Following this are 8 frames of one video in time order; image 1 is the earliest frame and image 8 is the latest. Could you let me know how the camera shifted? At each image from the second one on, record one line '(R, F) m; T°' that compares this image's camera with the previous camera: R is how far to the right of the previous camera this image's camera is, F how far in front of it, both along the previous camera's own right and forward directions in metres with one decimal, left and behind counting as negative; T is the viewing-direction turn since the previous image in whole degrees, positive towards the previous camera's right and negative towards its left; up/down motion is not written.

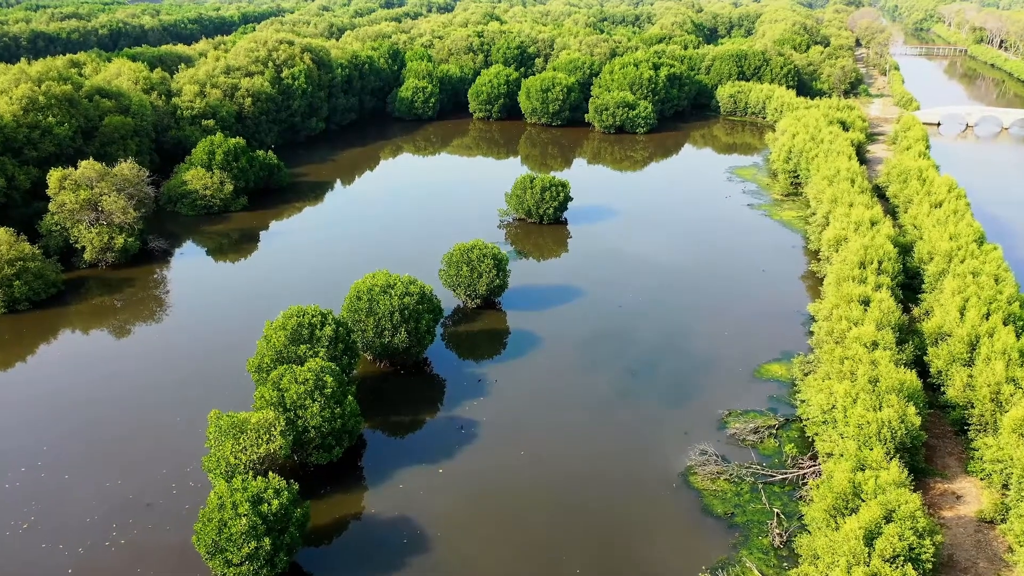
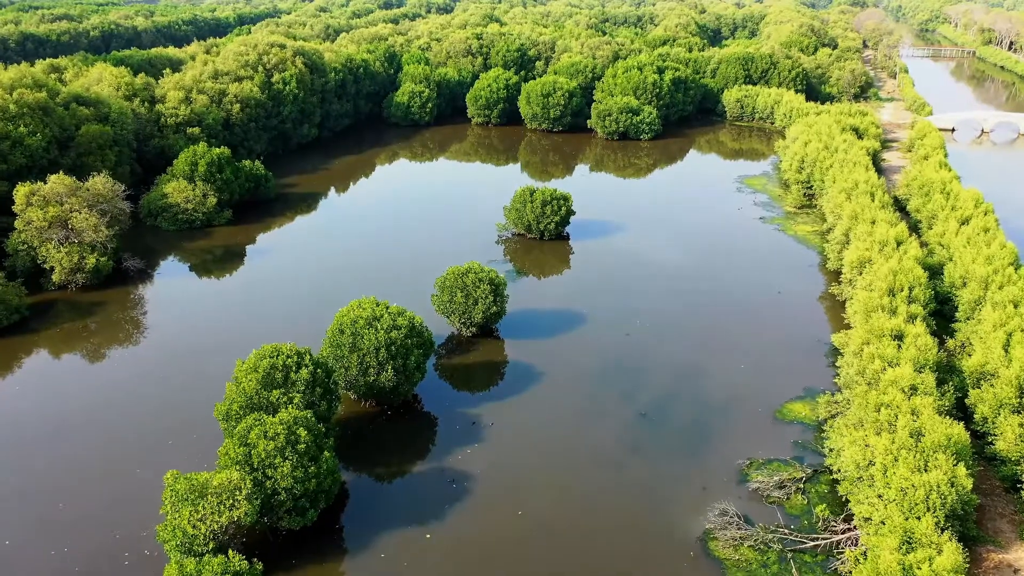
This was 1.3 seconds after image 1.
(+0.1, +2.7) m; 0°
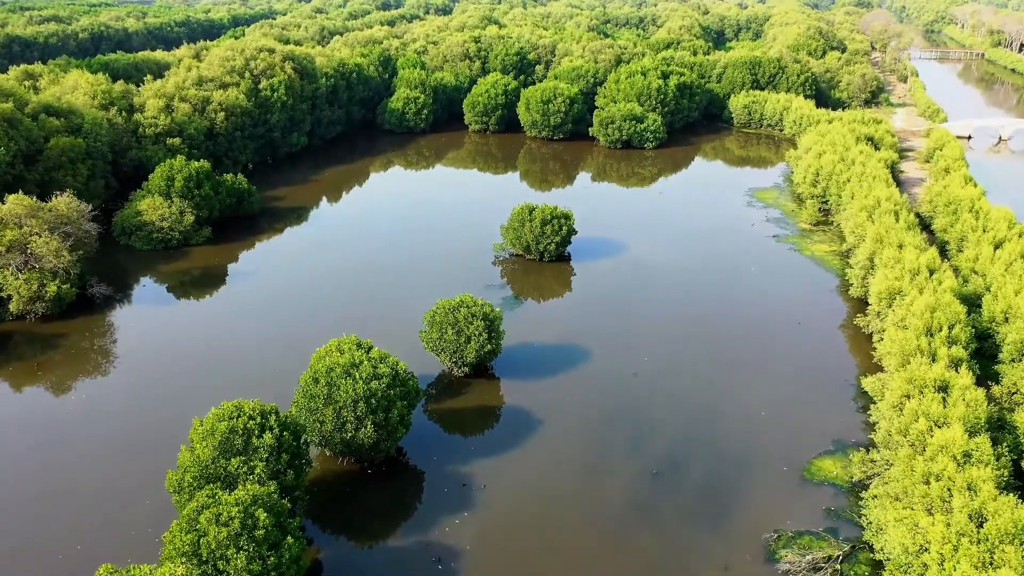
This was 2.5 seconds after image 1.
(+0.2, +3.1) m; 0°
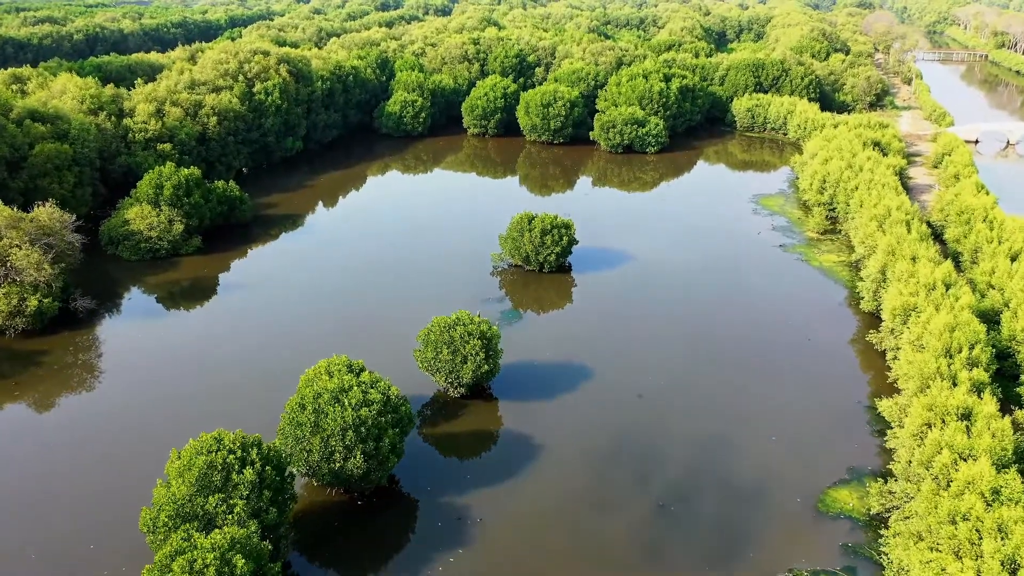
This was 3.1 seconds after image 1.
(+0.1, +1.3) m; 0°
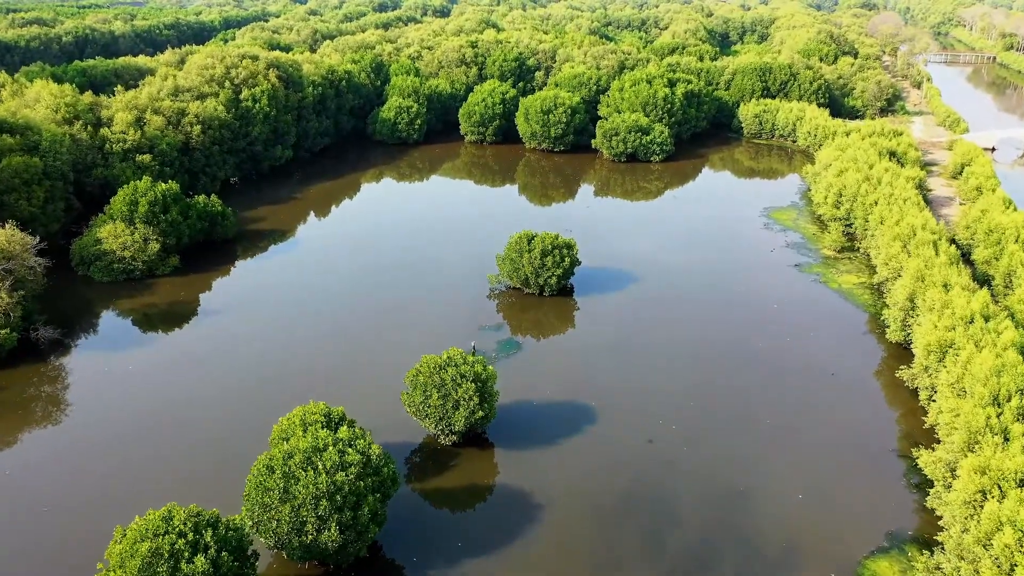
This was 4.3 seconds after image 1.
(+0.1, +2.8) m; 0°
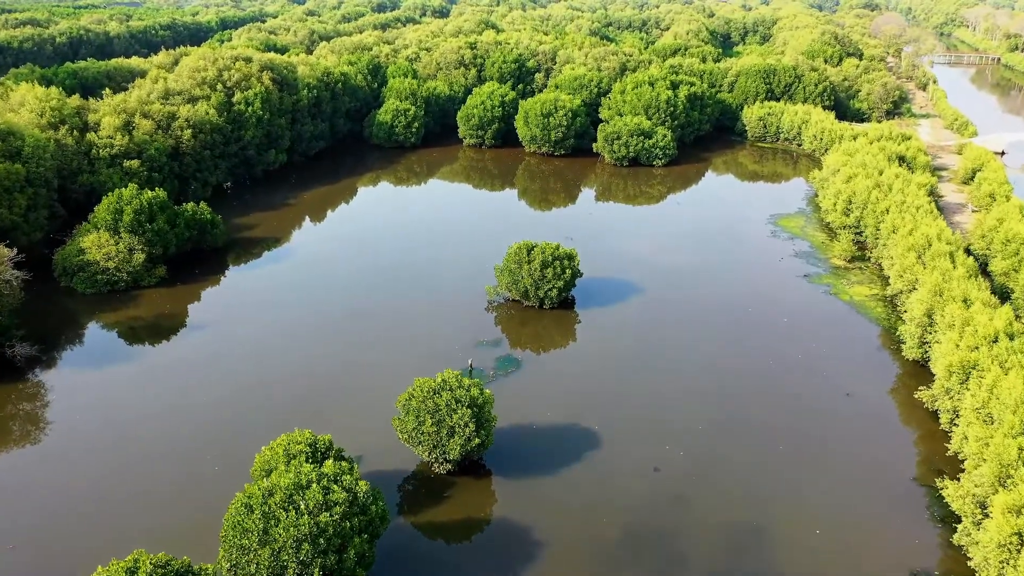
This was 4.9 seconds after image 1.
(+0.1, +1.5) m; 0°
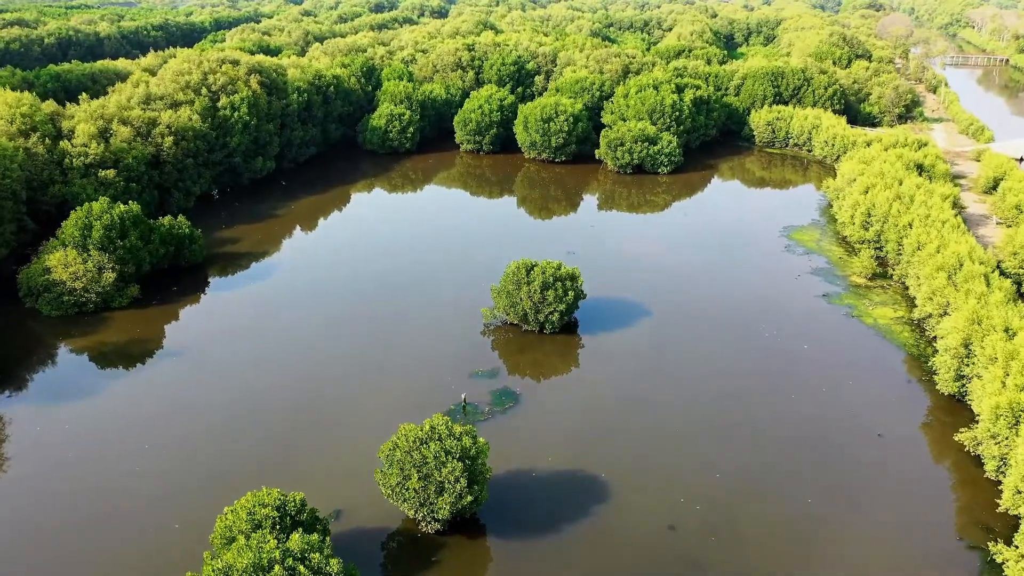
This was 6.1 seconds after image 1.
(+0.1, +2.8) m; 0°
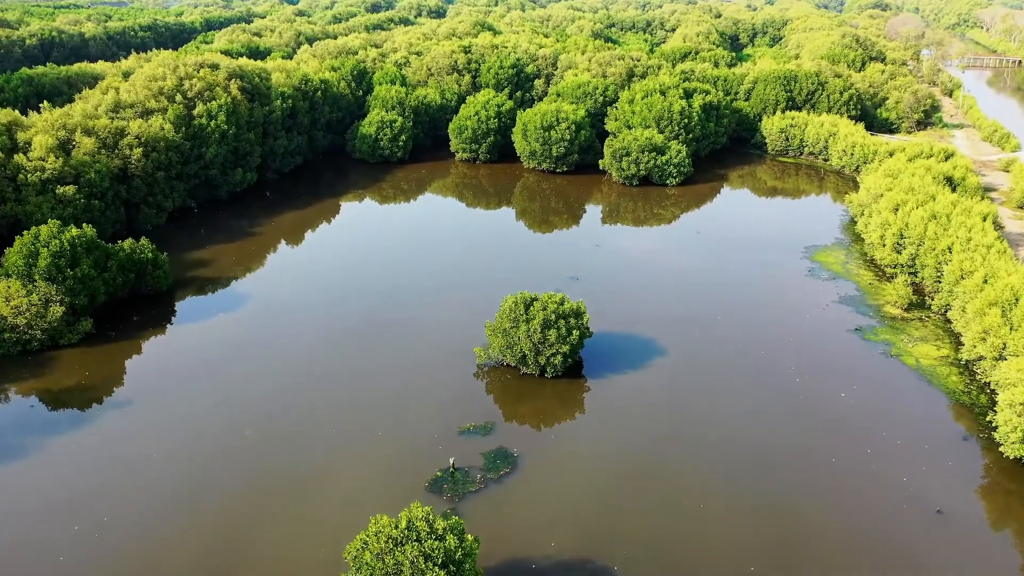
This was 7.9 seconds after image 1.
(+0.1, +4.1) m; 0°
